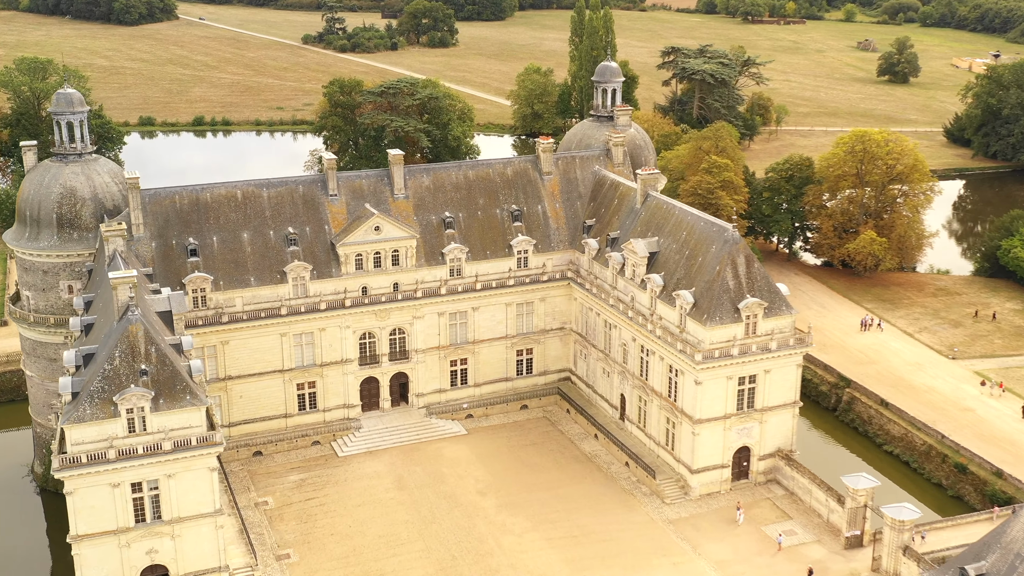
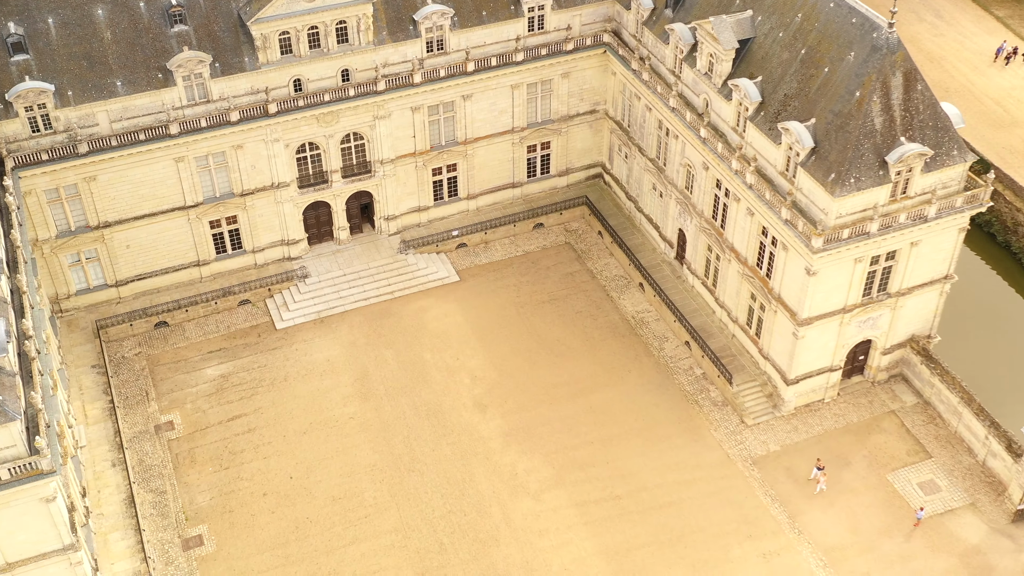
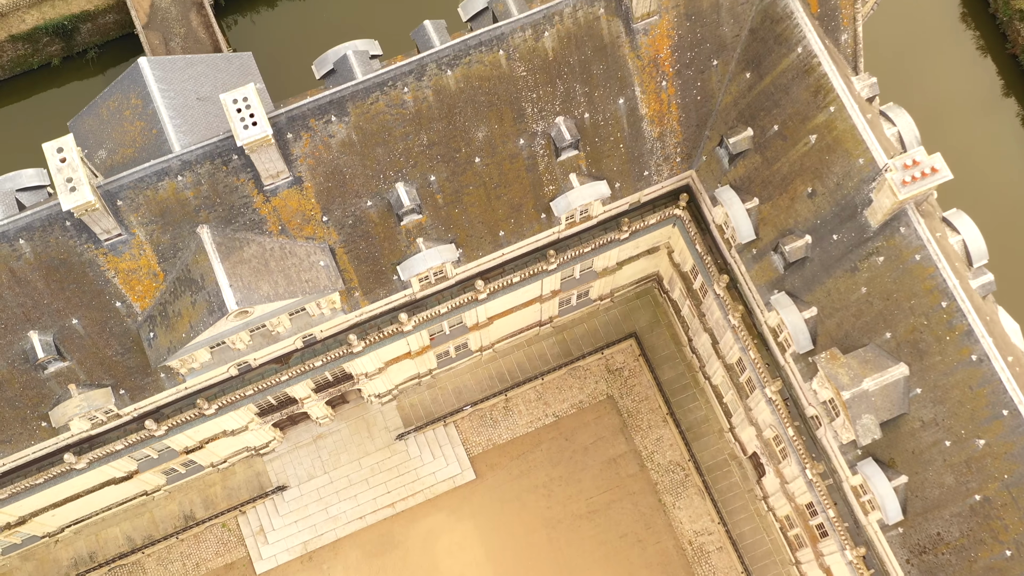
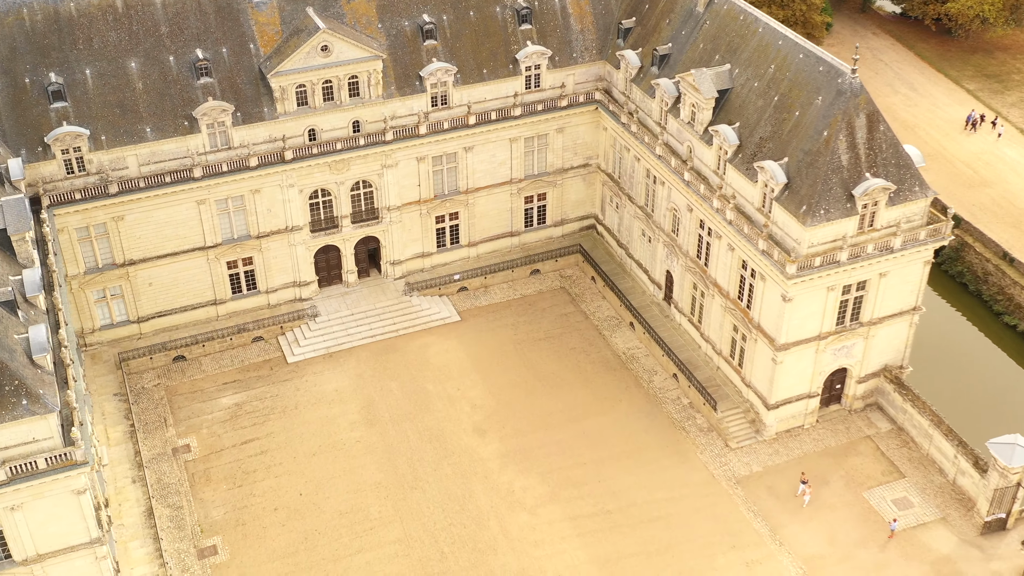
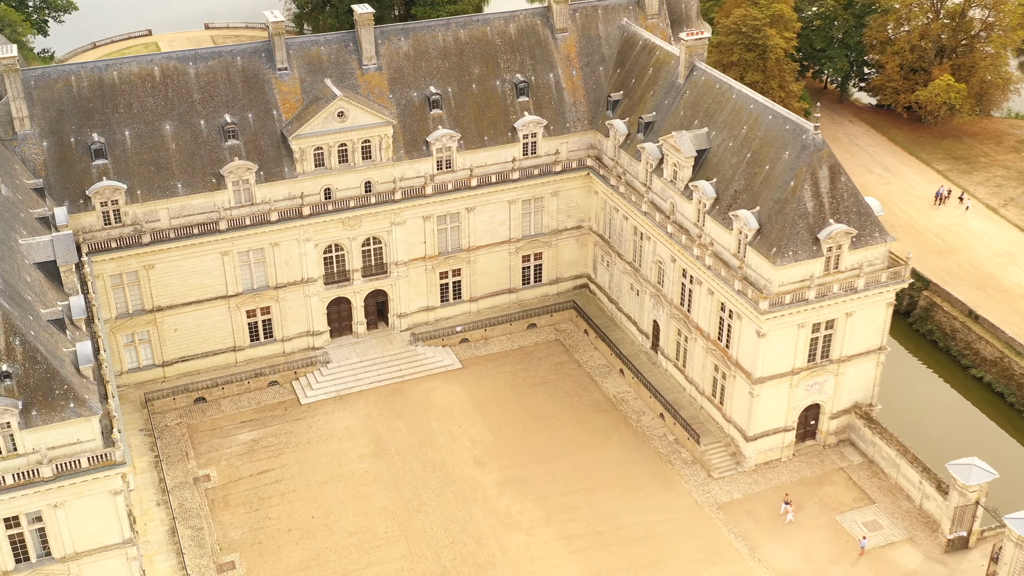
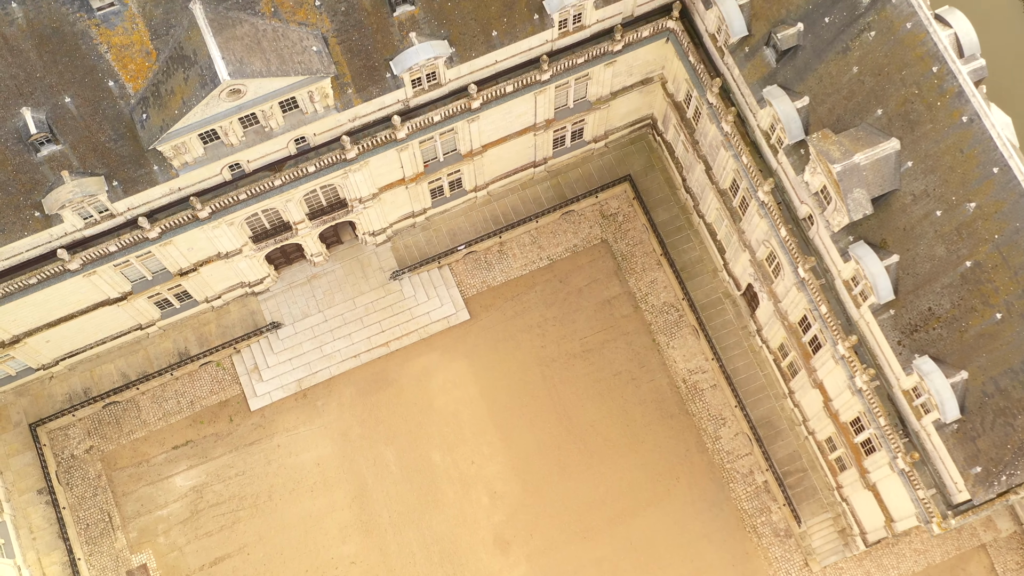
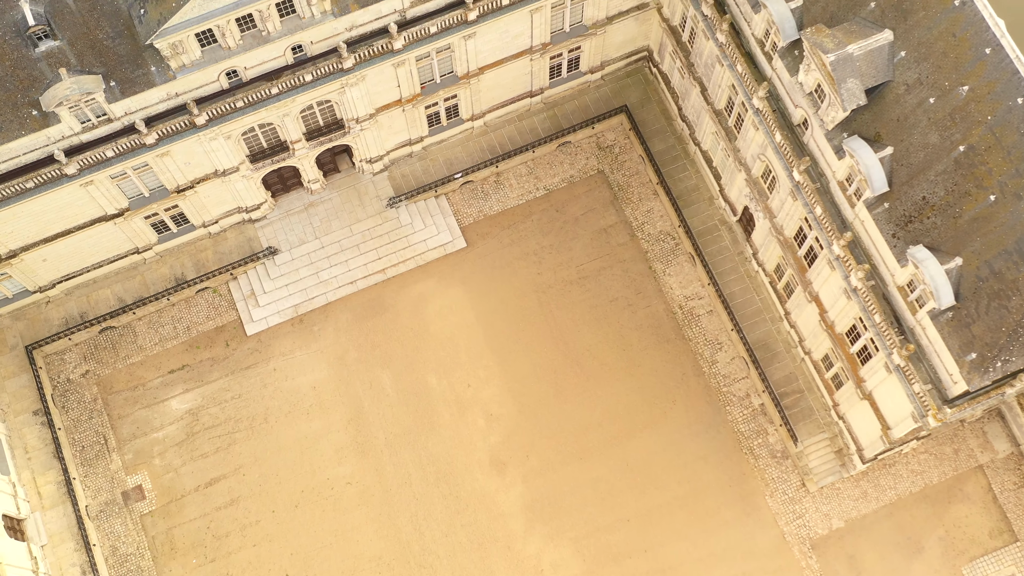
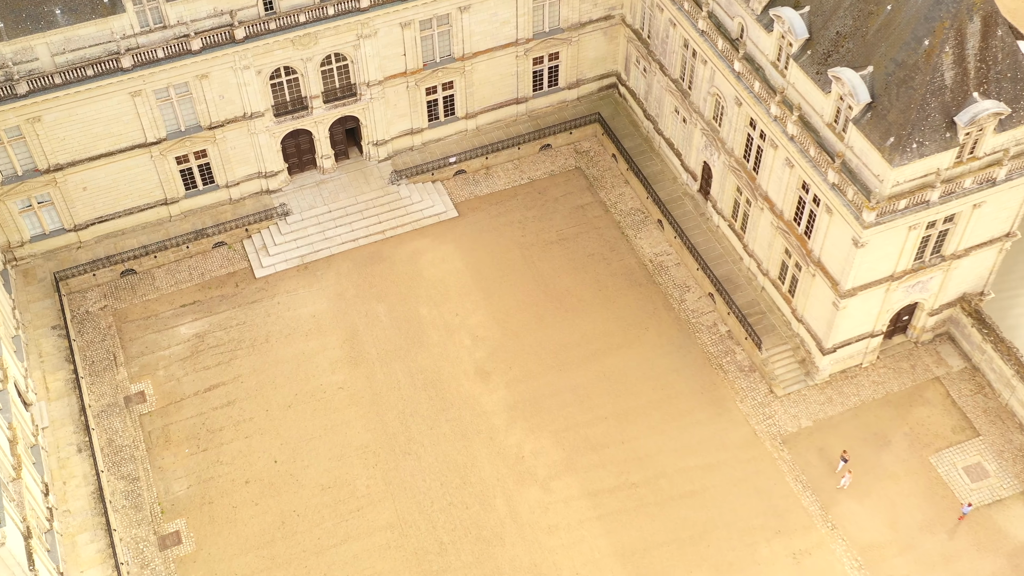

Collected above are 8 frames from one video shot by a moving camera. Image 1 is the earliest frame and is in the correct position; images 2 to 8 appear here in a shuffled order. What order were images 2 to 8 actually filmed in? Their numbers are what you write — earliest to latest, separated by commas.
5, 4, 2, 8, 7, 6, 3
